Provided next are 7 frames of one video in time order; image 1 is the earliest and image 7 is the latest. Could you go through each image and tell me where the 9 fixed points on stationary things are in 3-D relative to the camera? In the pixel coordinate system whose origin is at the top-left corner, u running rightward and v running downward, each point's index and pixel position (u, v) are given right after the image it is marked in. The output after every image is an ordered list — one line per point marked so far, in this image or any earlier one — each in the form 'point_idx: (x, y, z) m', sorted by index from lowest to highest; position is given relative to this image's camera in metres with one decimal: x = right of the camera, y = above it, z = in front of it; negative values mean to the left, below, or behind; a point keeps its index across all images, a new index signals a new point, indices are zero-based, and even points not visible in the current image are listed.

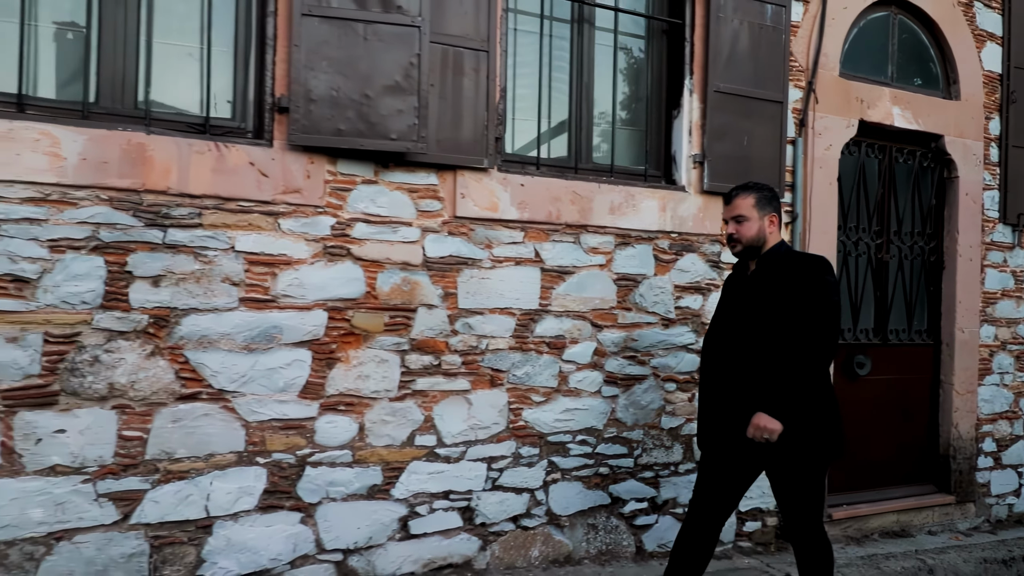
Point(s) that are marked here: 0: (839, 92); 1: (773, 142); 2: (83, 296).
0: (+2.0, +1.2, +4.8) m
1: (+1.5, +0.8, +4.6) m
2: (-1.6, 0.0, +3.1) m
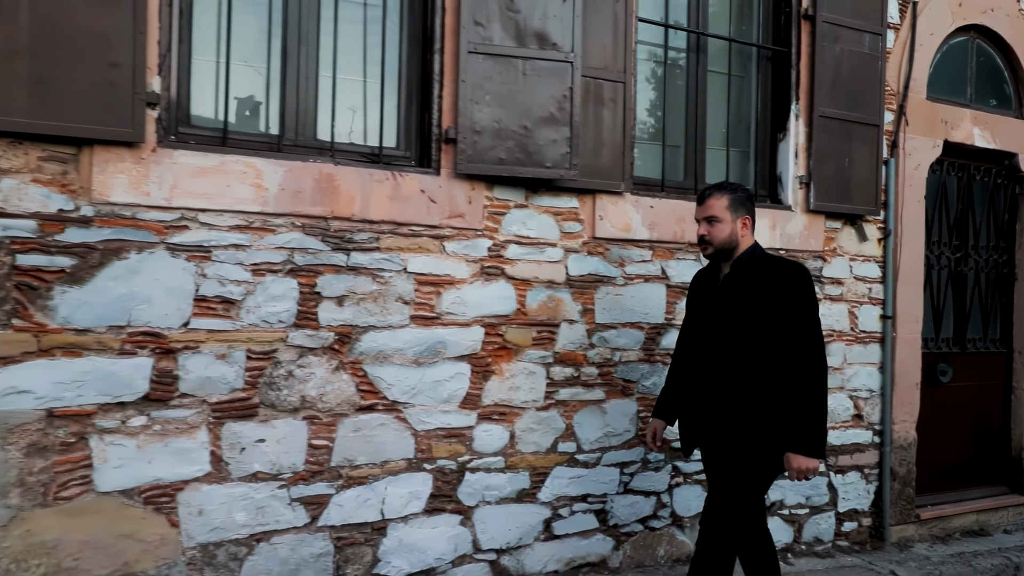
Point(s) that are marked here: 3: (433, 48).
0: (+2.7, +1.1, +5.1) m
1: (+2.2, +0.8, +4.8) m
2: (-1.0, -0.1, +3.3) m
3: (-0.4, +1.1, +3.6) m
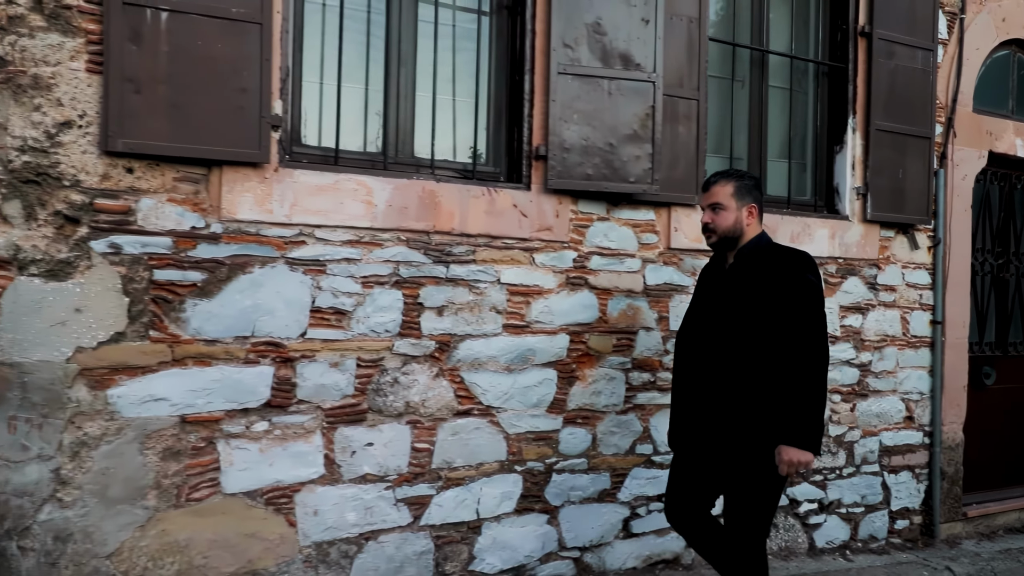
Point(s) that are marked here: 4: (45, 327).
0: (+3.1, +1.1, +5.3) m
1: (+2.6, +0.7, +5.0) m
2: (-0.5, -0.2, +3.5) m
3: (+0.1, +1.0, +3.8) m
4: (-1.7, -0.1, +2.9) m
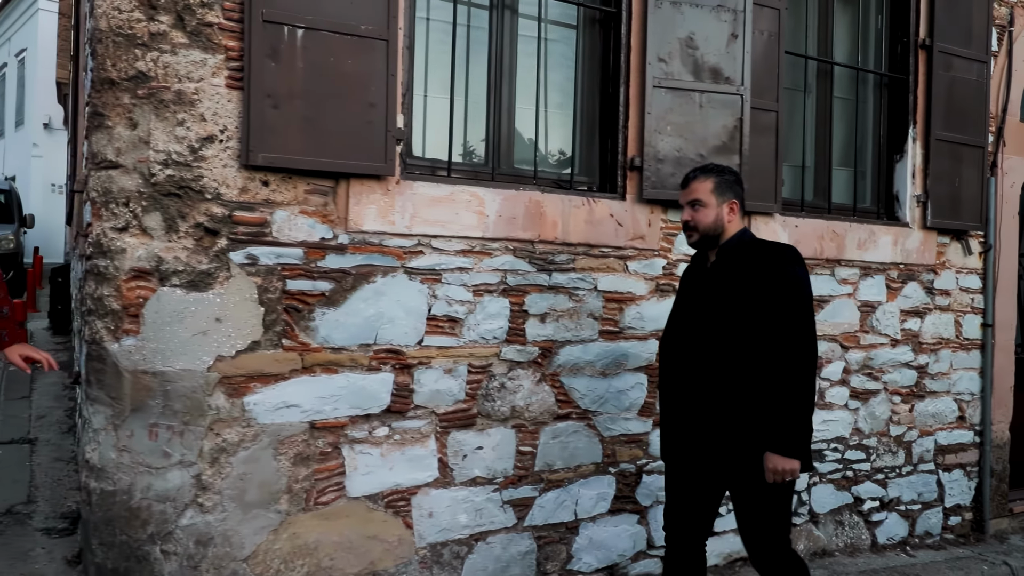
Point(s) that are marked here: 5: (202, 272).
0: (+3.5, +1.0, +5.5) m
1: (+3.0, +0.7, +5.2) m
2: (-0.1, -0.2, +3.6) m
3: (+0.5, +1.0, +3.9) m
4: (-1.2, -0.2, +3.0) m
5: (-1.2, +0.1, +3.0) m
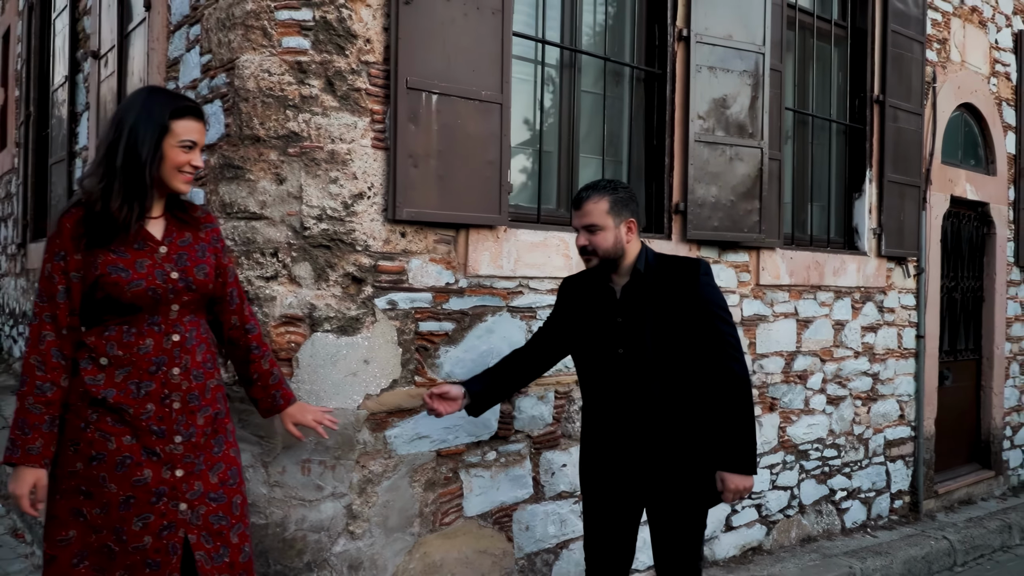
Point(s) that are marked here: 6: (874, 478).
0: (+3.5, +0.9, +6.5) m
1: (+3.1, +0.6, +6.1) m
2: (+0.3, -0.4, +4.0) m
3: (+0.8, +0.9, +4.4) m
4: (-0.7, -0.4, +3.2) m
5: (-0.7, -0.1, +3.2) m
6: (+2.7, -1.4, +6.0) m
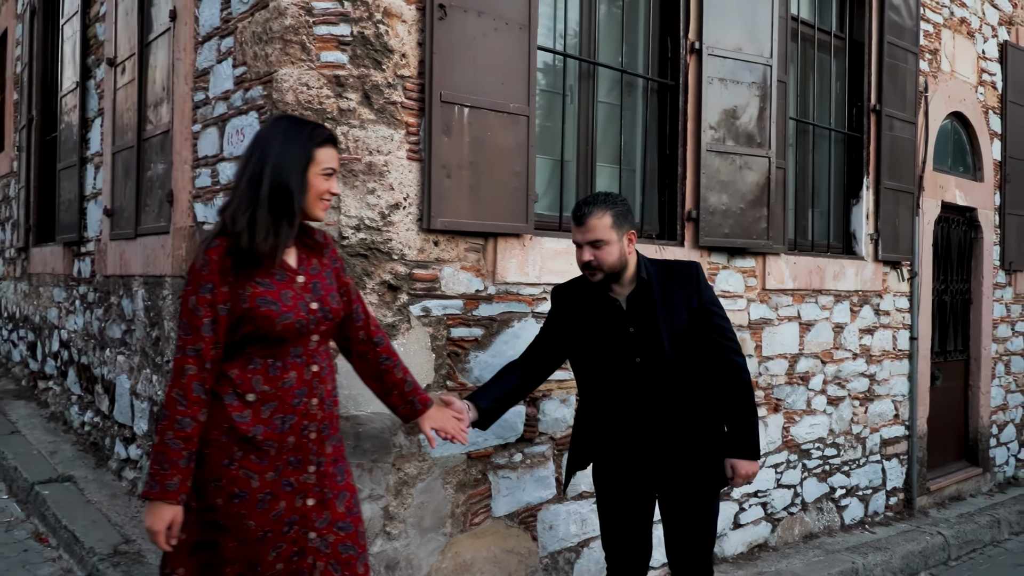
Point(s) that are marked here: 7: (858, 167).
0: (+3.5, +0.9, +6.7) m
1: (+3.1, +0.5, +6.3) m
2: (+0.4, -0.4, +4.1) m
3: (+0.9, +0.8, +4.5) m
4: (-0.6, -0.4, +3.3) m
5: (-0.5, -0.2, +3.3) m
6: (+2.8, -1.4, +6.1) m
7: (+2.6, +0.9, +6.0) m
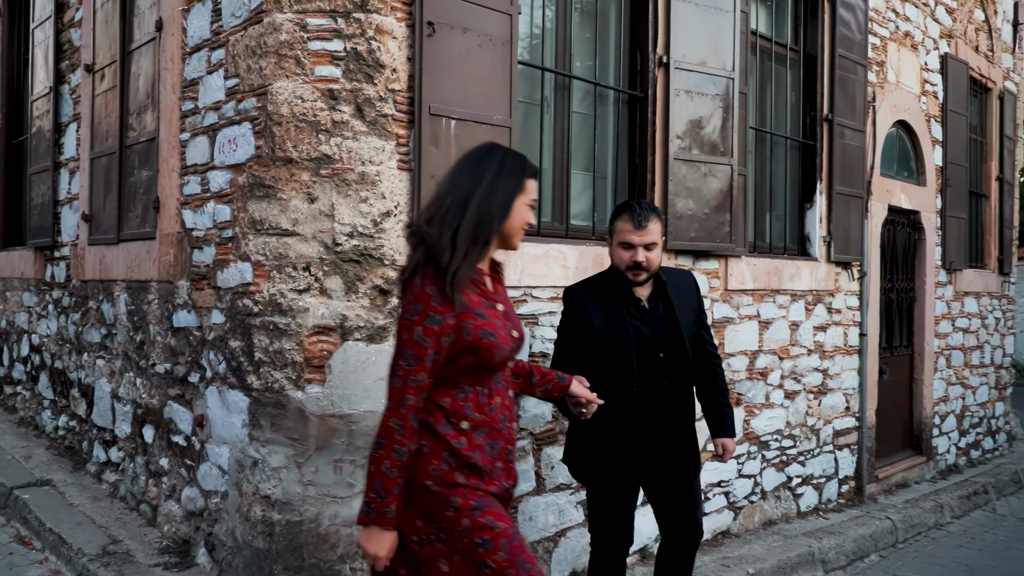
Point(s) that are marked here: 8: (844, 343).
0: (+3.3, +0.9, +7.1) m
1: (+2.9, +0.5, +6.7) m
2: (+0.3, -0.4, +4.3) m
3: (+0.8, +0.8, +4.8) m
4: (-0.6, -0.4, +3.5) m
5: (-0.6, -0.2, +3.5) m
6: (+2.5, -1.4, +6.5) m
7: (+2.4, +0.9, +6.3) m
8: (+2.8, -0.5, +6.7) m
